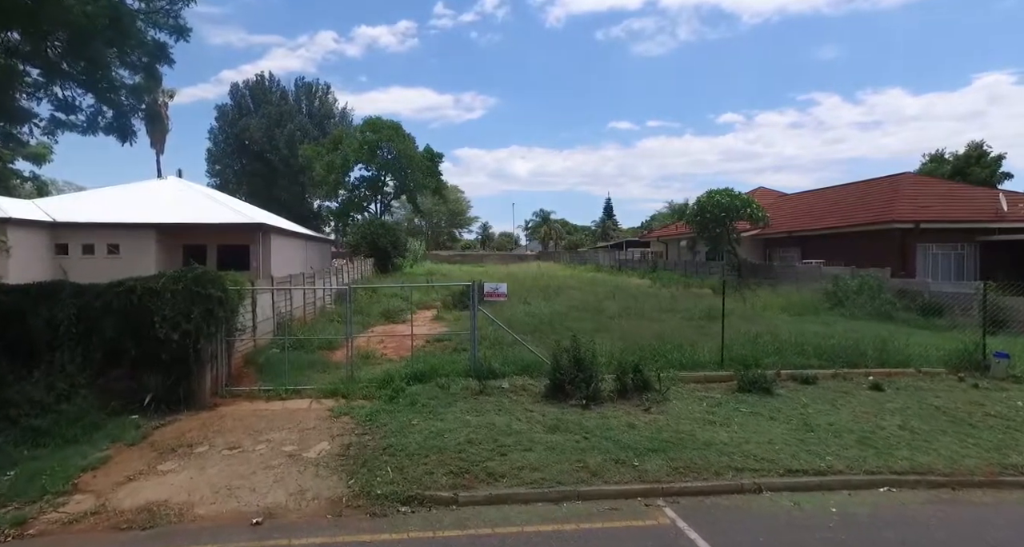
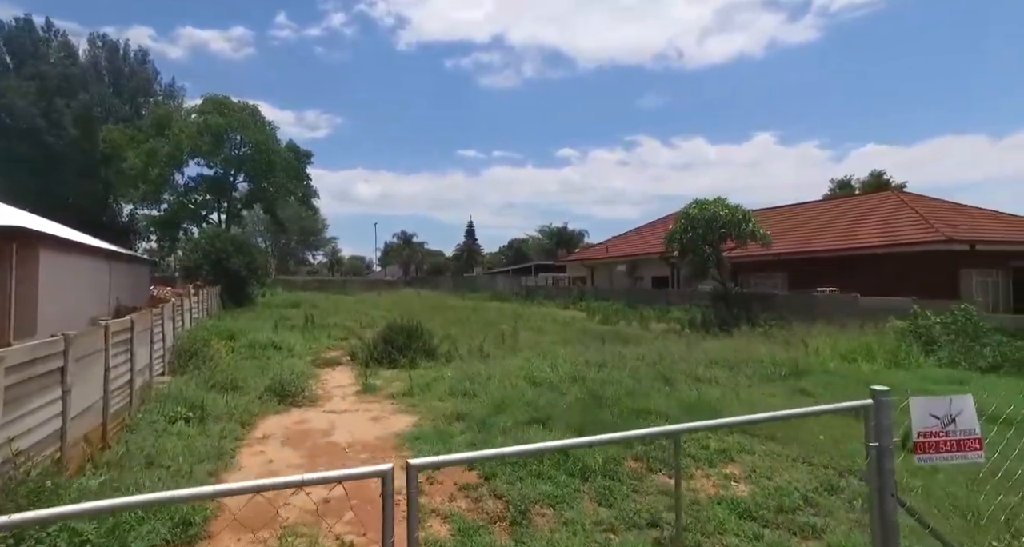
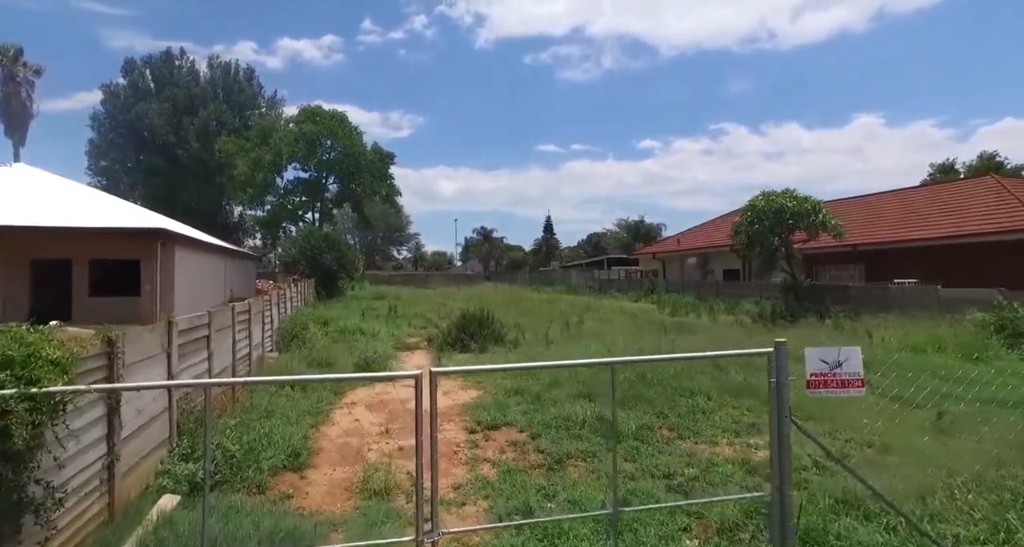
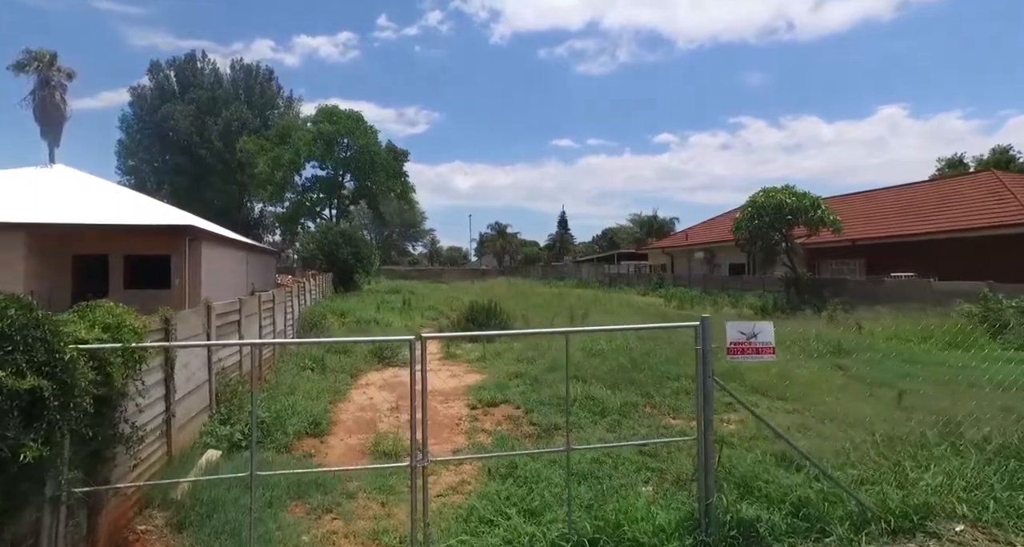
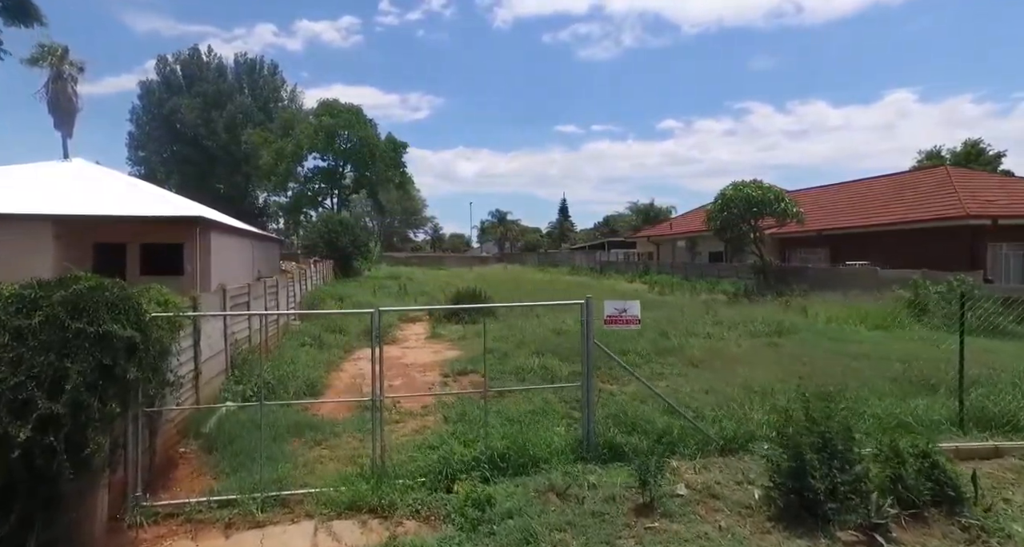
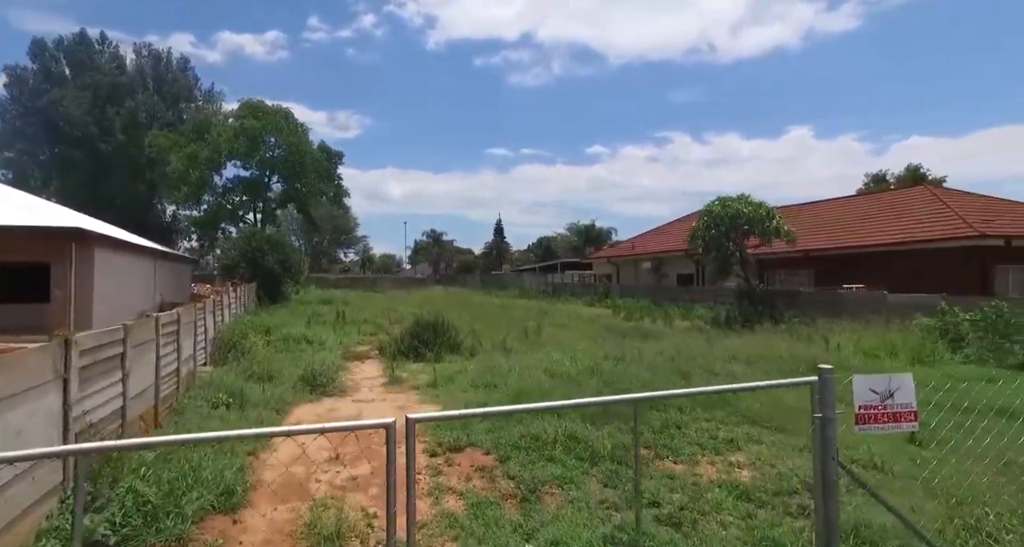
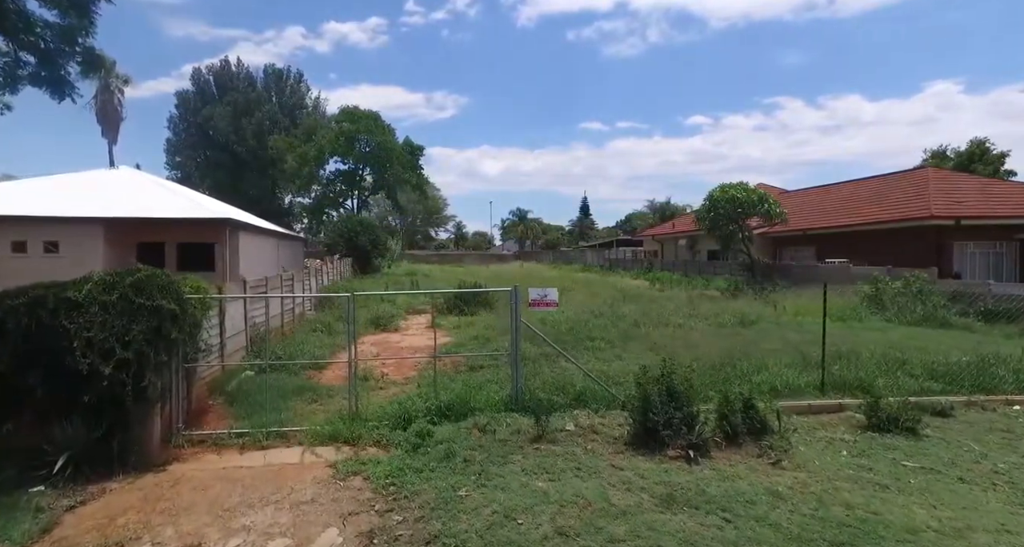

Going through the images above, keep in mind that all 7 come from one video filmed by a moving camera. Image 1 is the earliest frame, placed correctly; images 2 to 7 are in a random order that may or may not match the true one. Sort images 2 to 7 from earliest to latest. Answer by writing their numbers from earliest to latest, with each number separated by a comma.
7, 5, 4, 3, 6, 2
